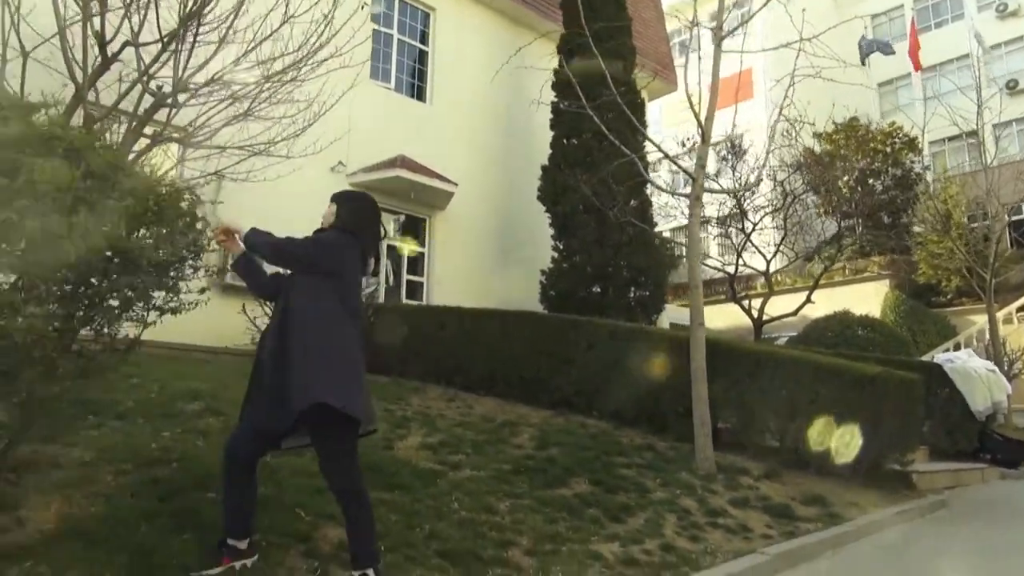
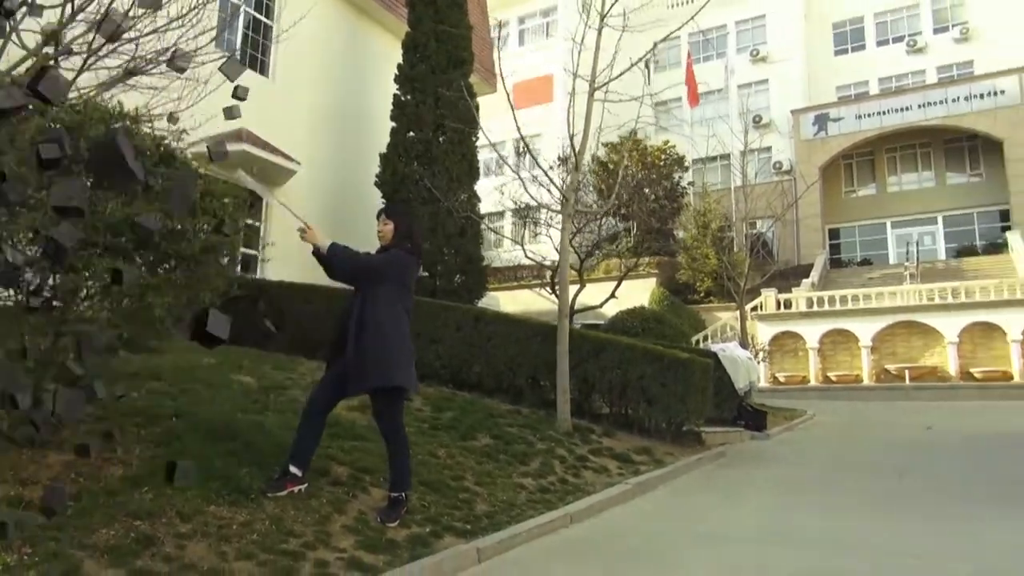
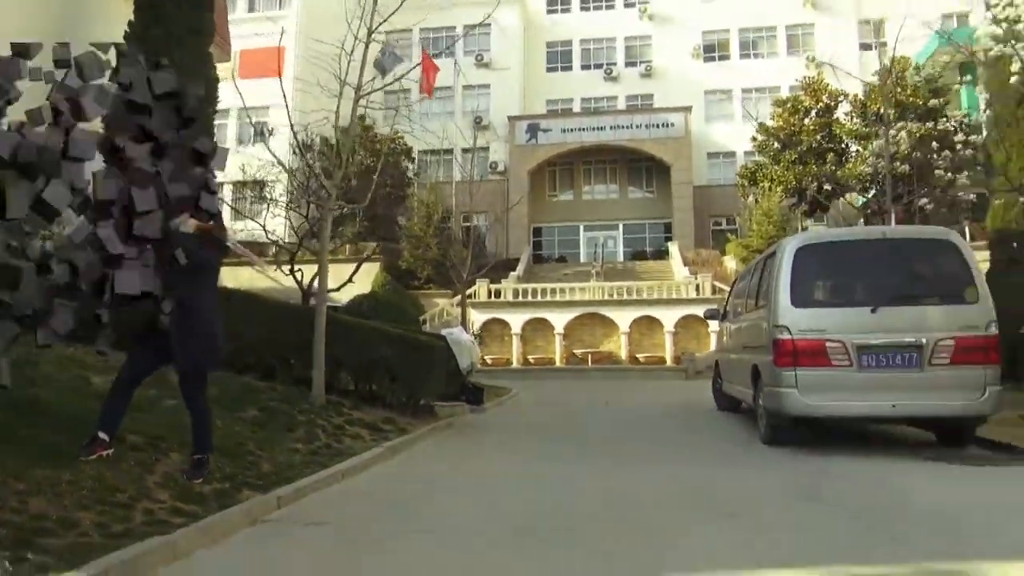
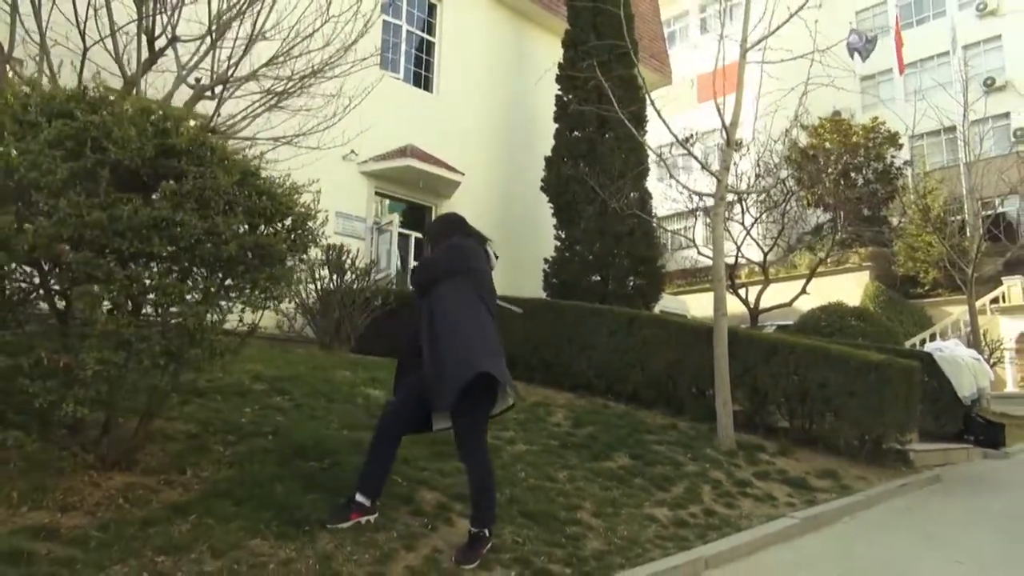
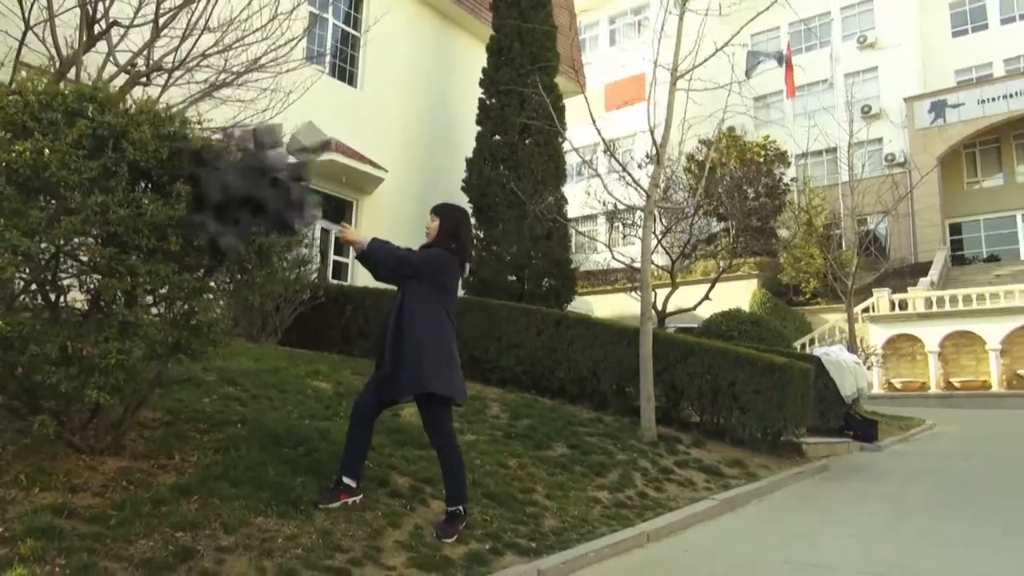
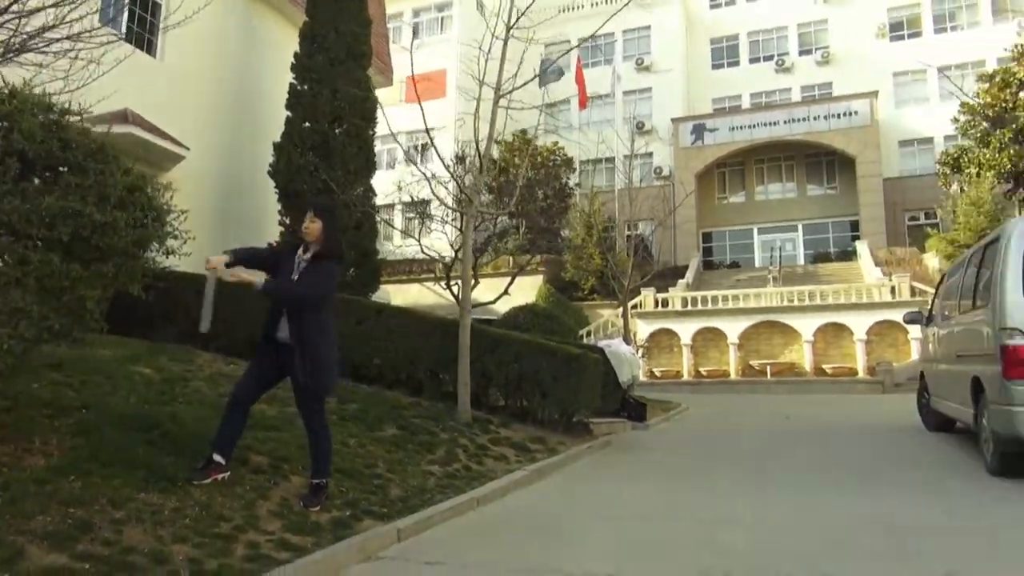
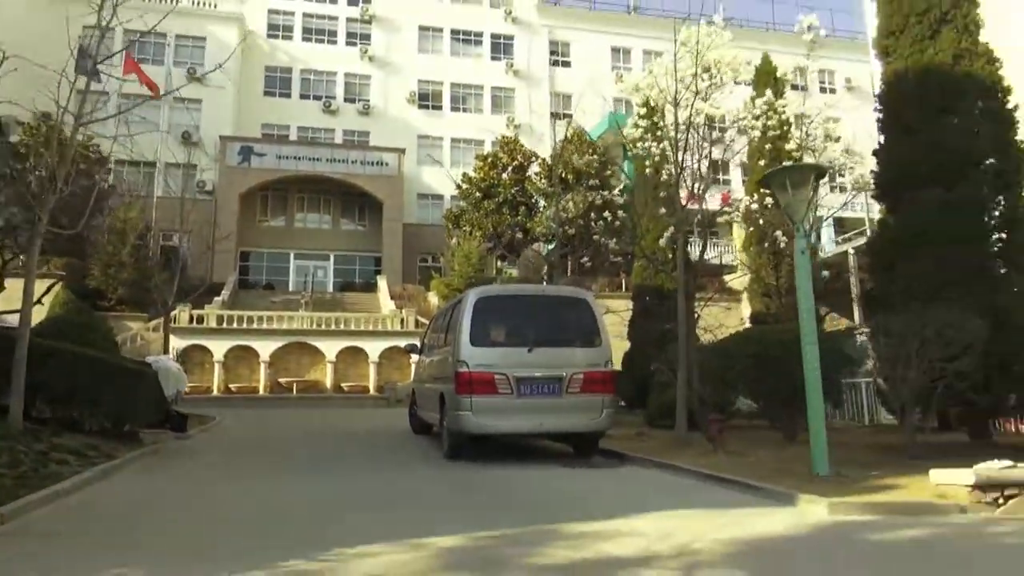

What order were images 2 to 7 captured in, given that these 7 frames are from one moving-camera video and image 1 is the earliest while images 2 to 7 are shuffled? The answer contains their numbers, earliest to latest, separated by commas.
4, 5, 2, 6, 3, 7
